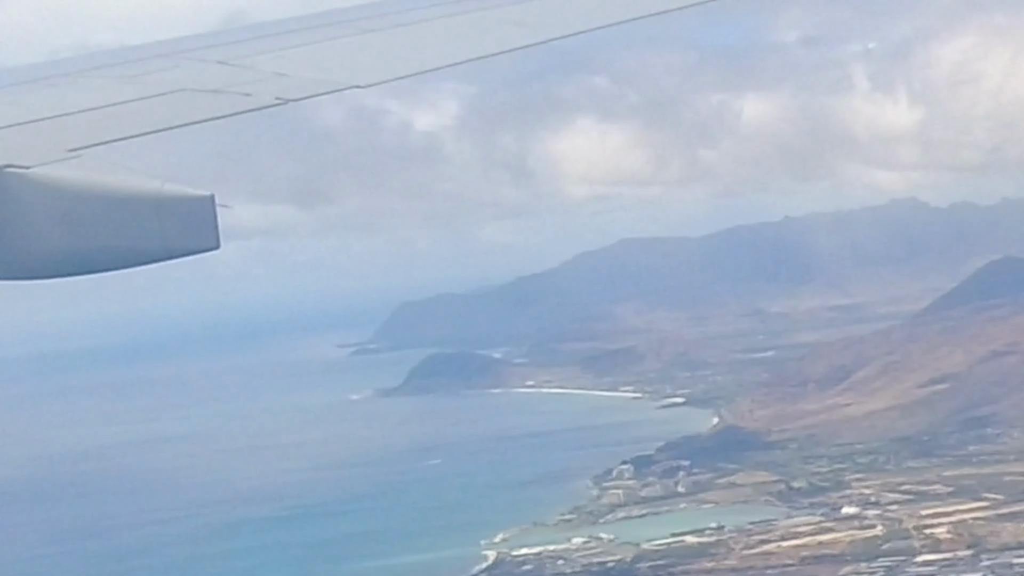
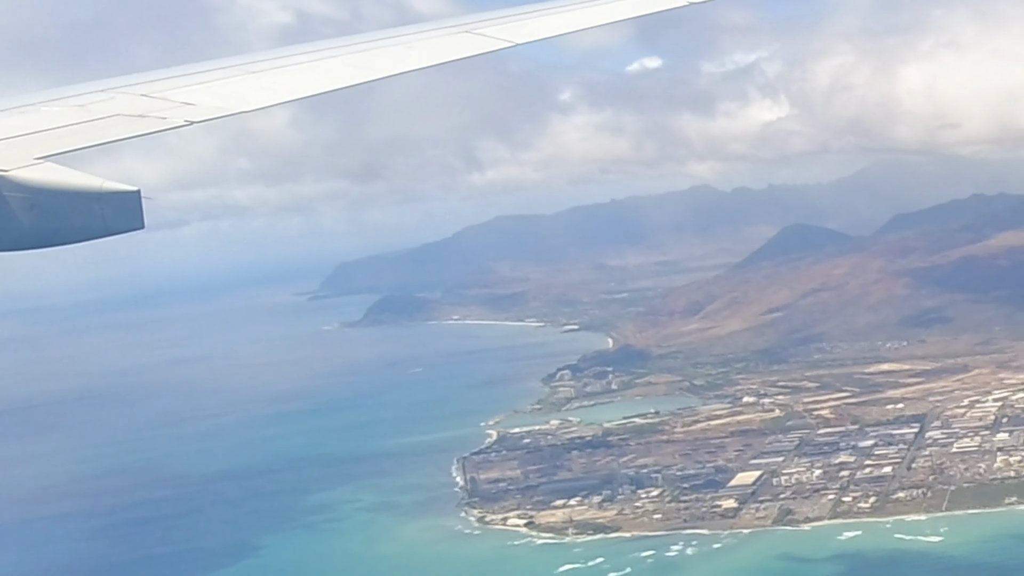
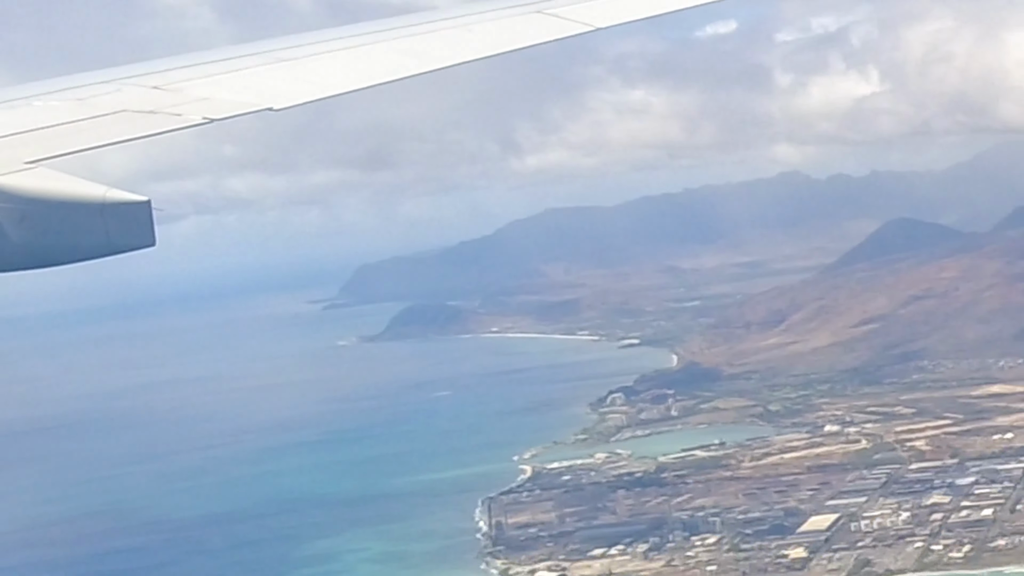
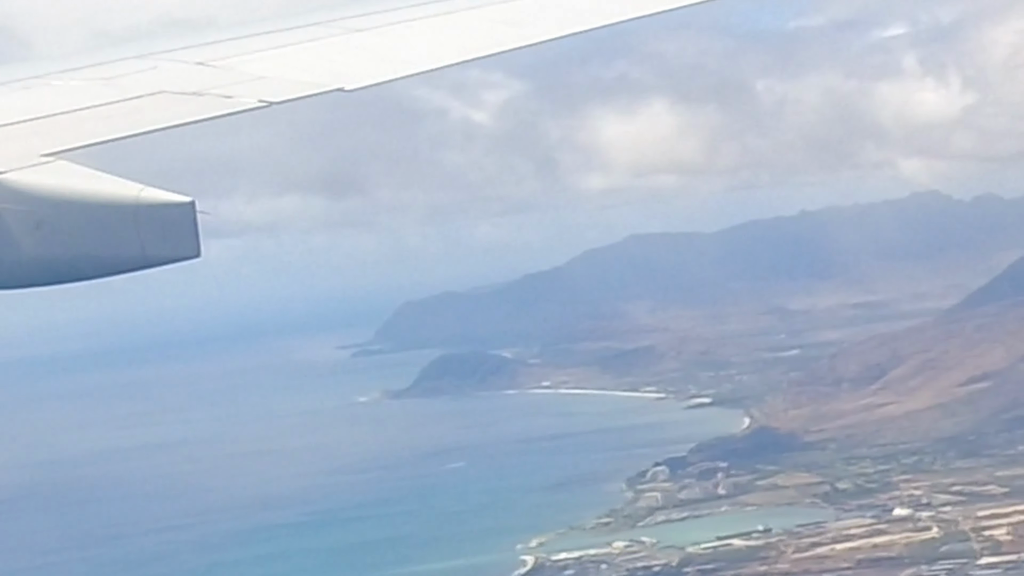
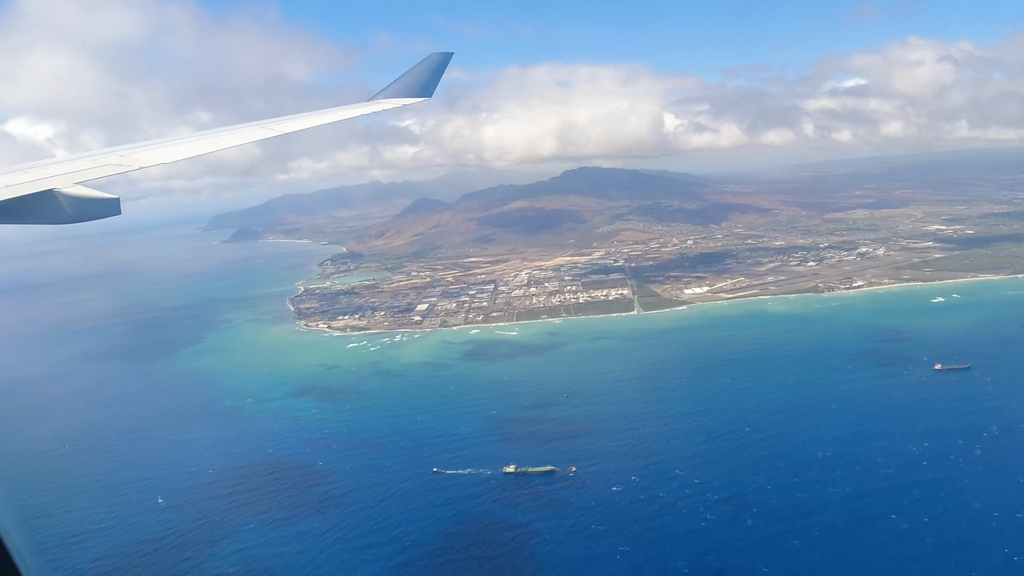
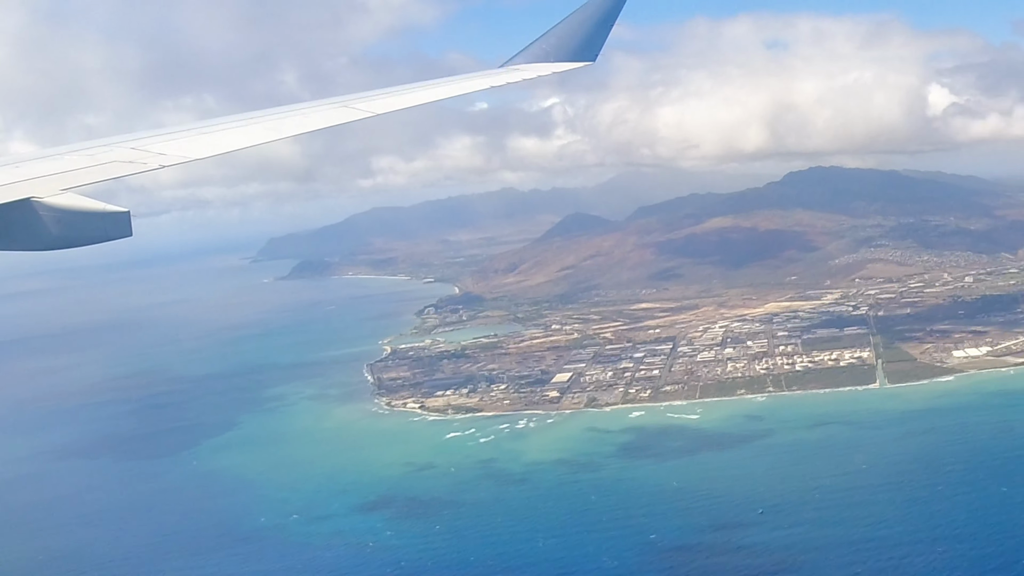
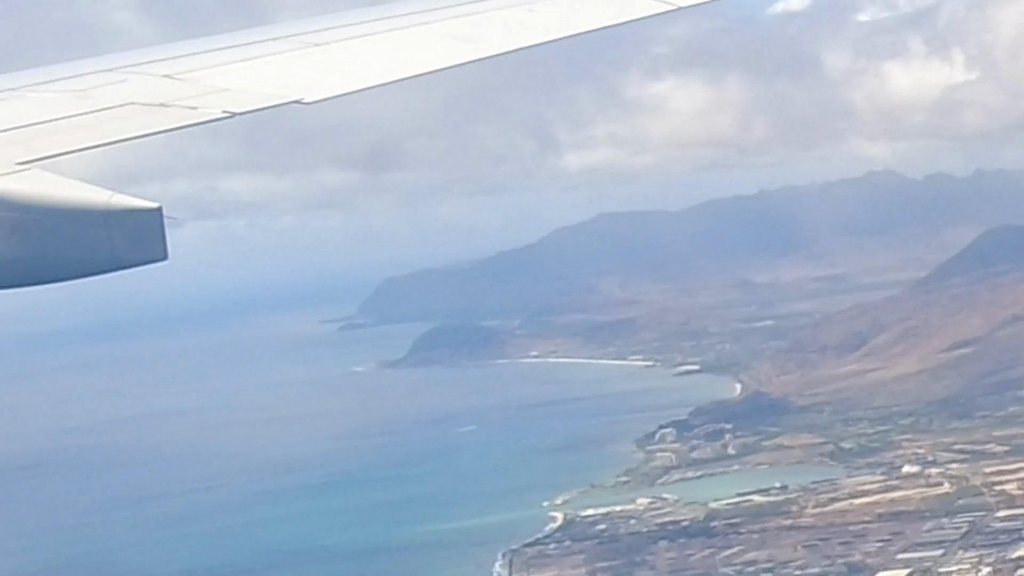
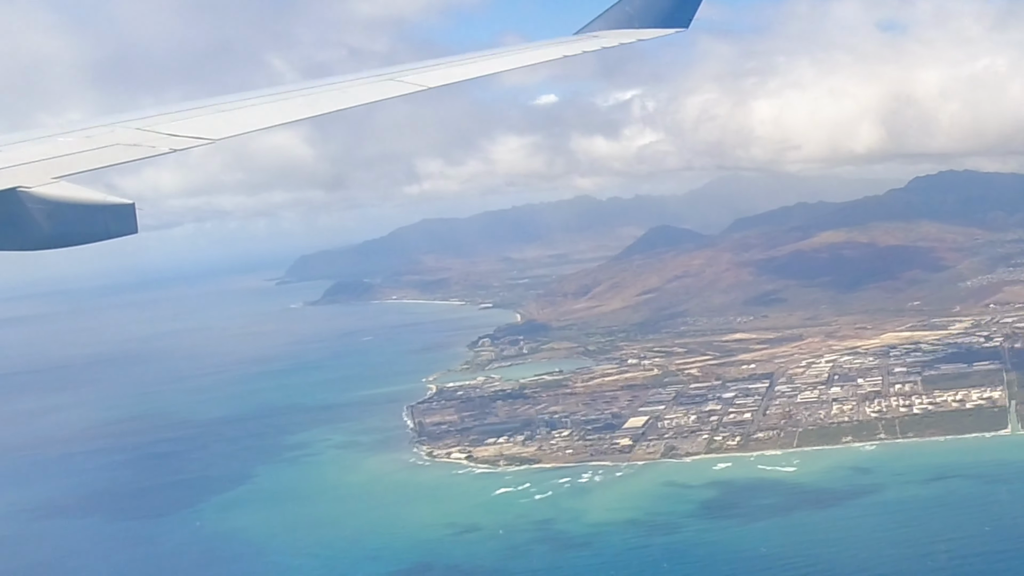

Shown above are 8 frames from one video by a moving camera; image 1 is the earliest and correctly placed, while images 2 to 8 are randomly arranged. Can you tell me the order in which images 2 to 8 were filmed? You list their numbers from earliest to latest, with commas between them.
4, 7, 3, 2, 8, 6, 5
